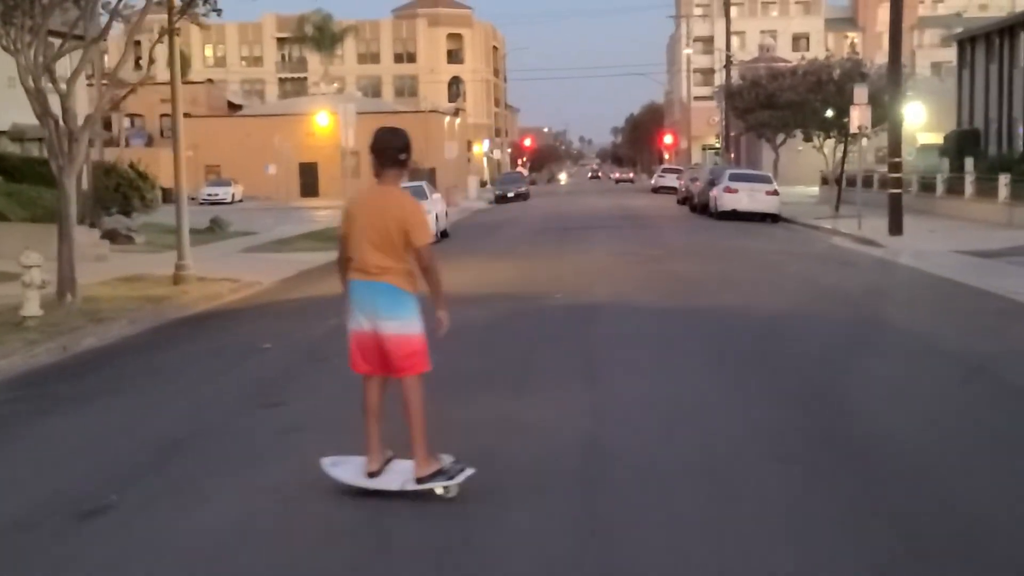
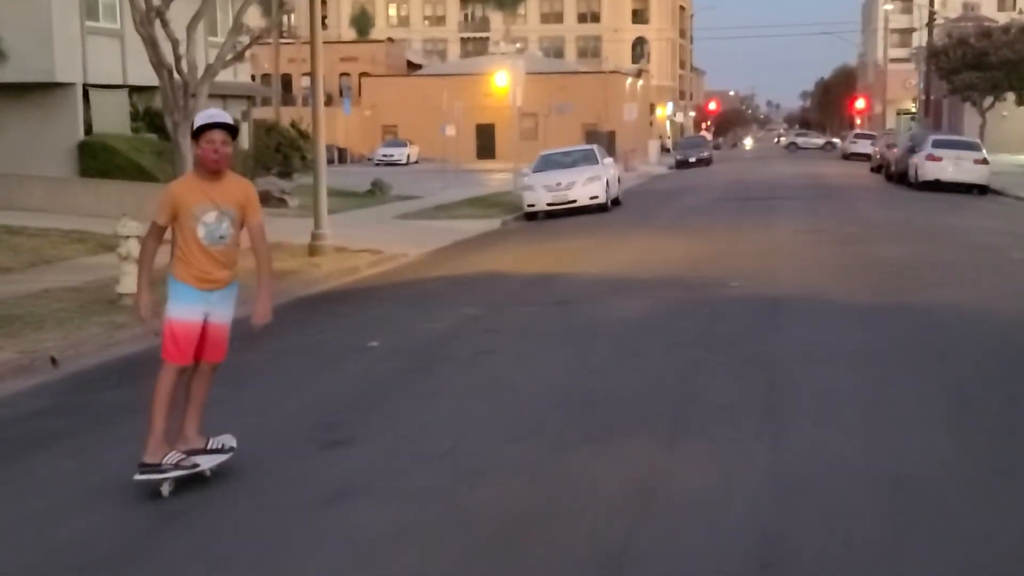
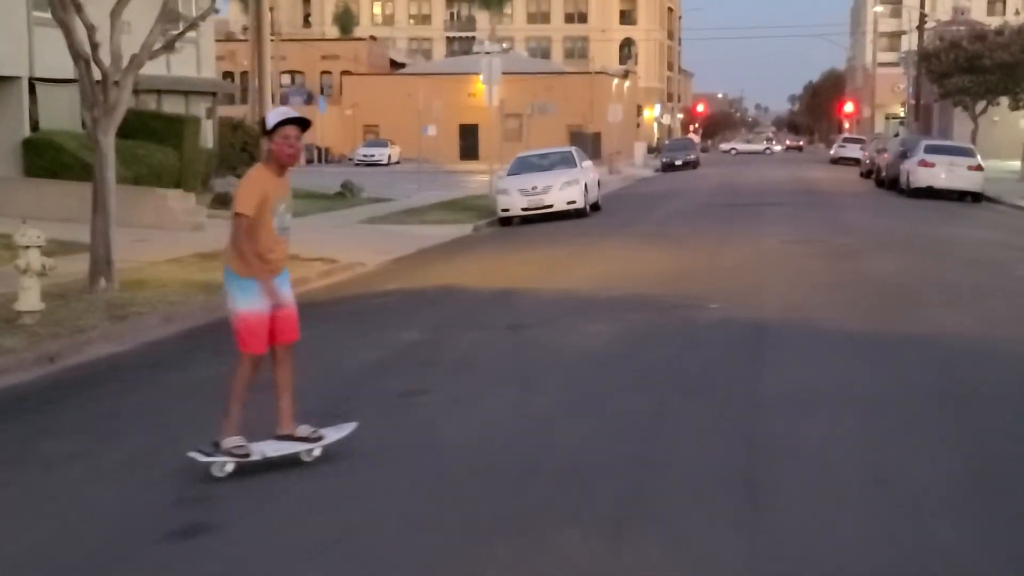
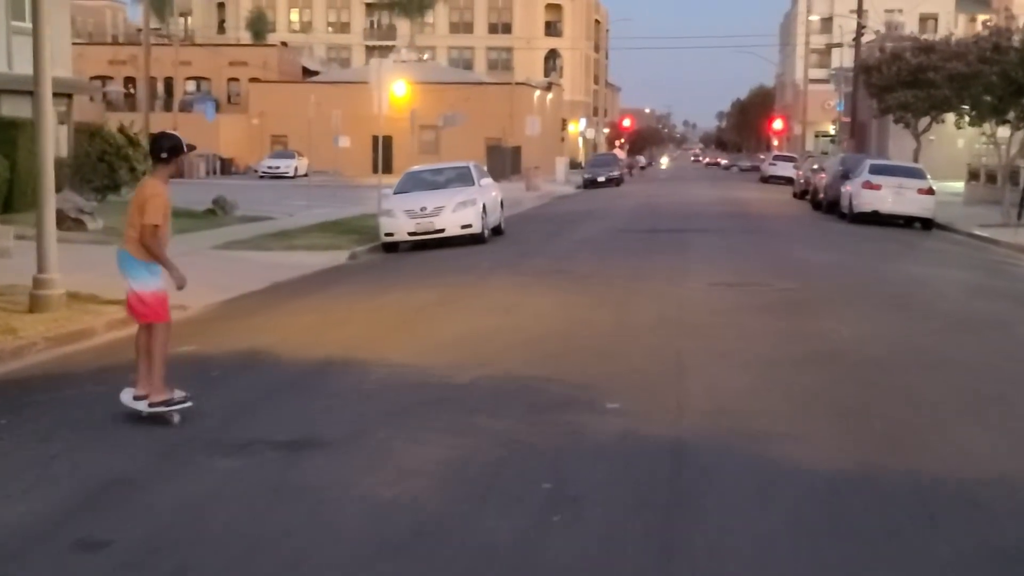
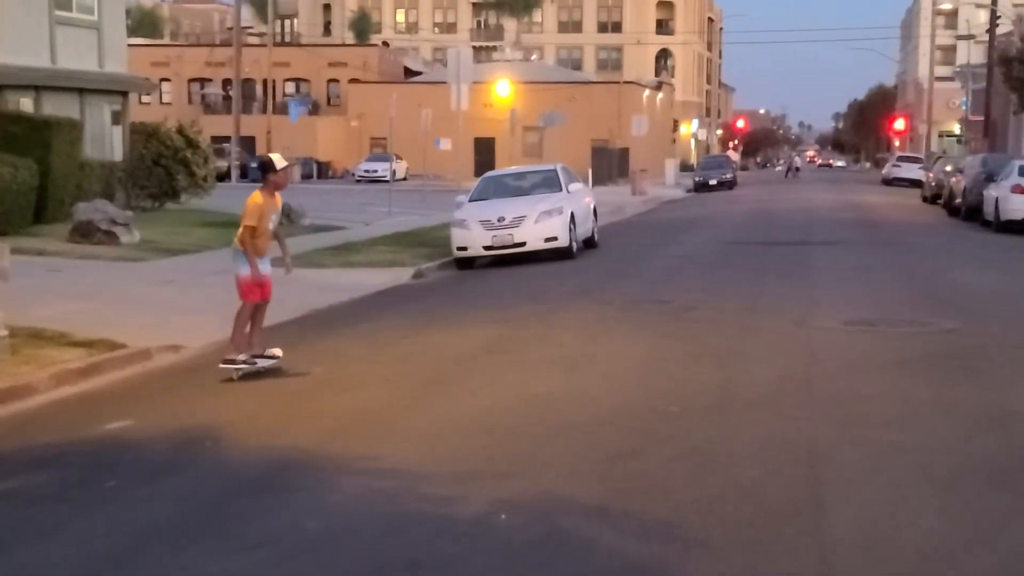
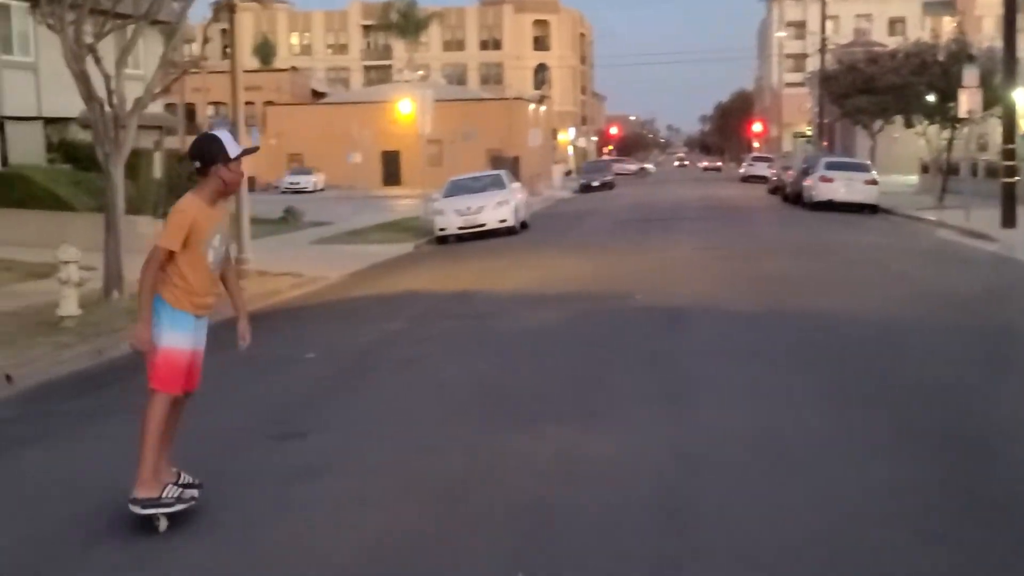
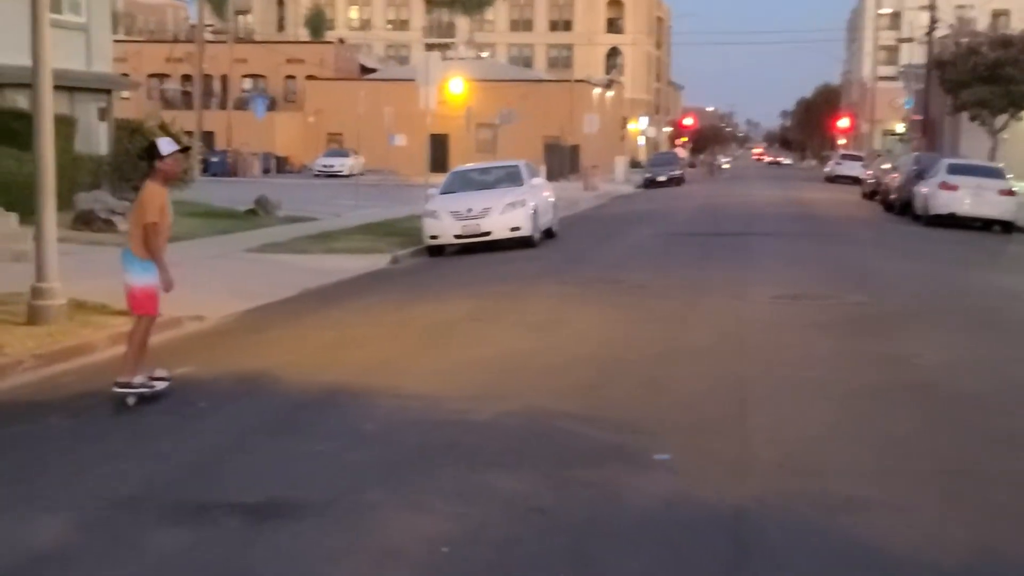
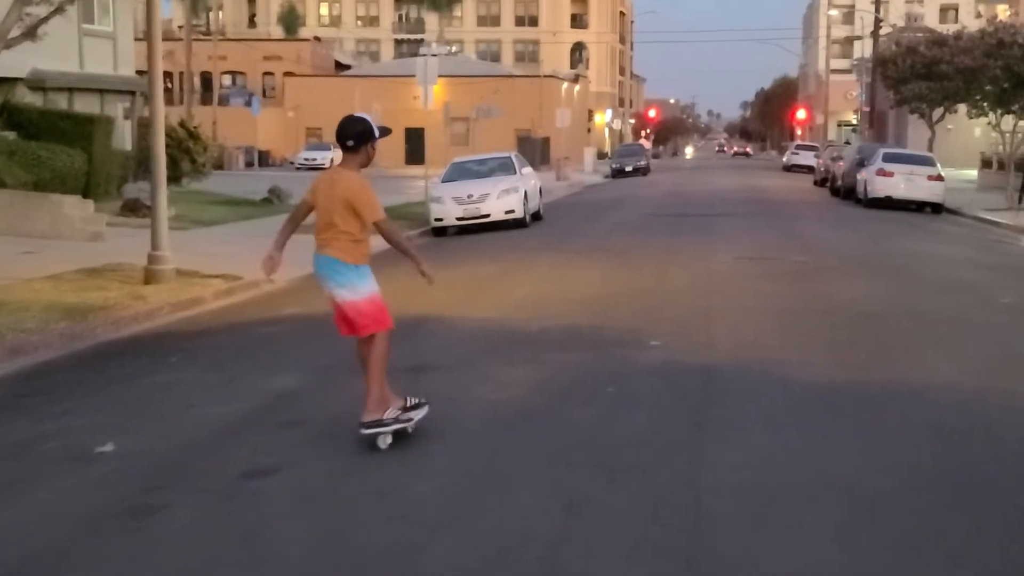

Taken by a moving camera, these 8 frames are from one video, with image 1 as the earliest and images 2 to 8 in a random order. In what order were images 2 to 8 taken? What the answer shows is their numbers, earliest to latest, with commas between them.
6, 2, 3, 8, 4, 7, 5
